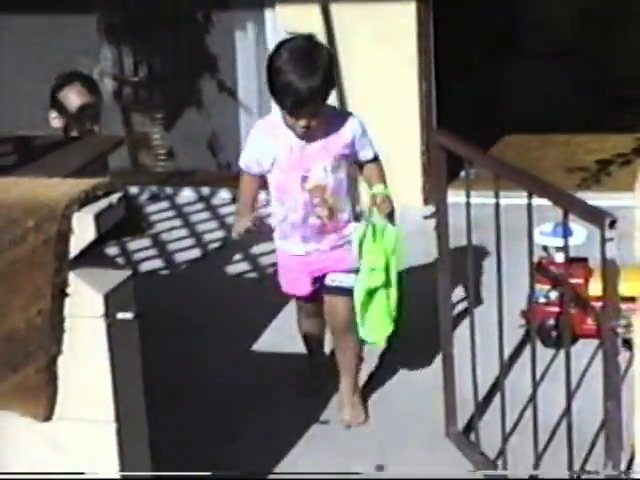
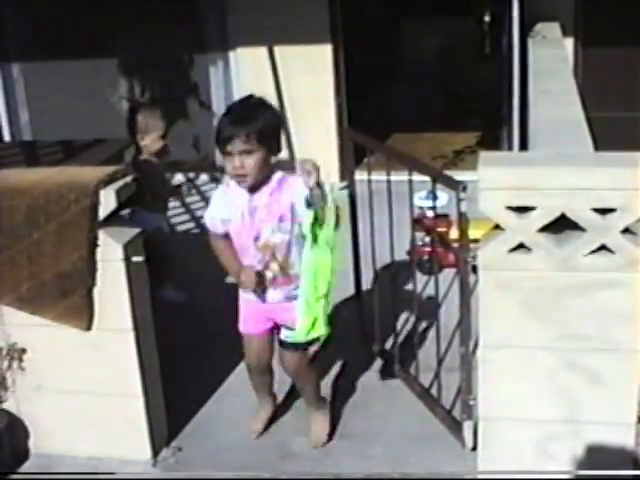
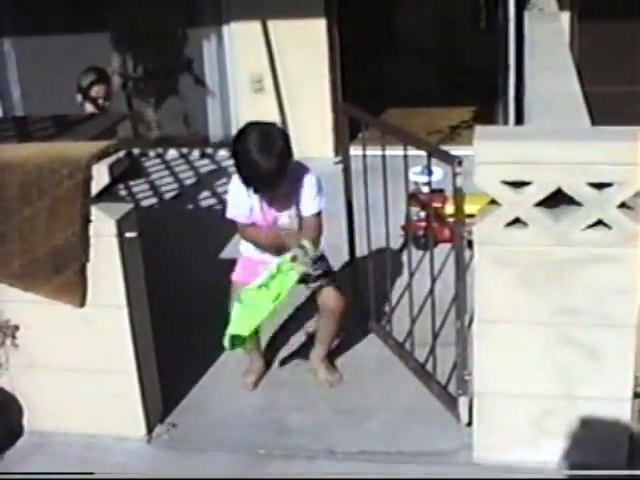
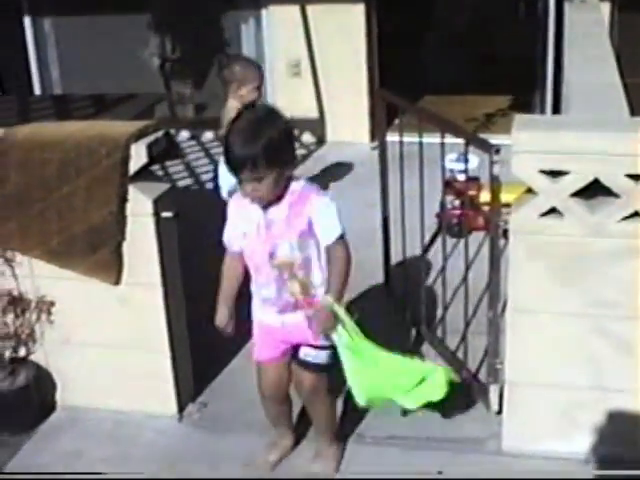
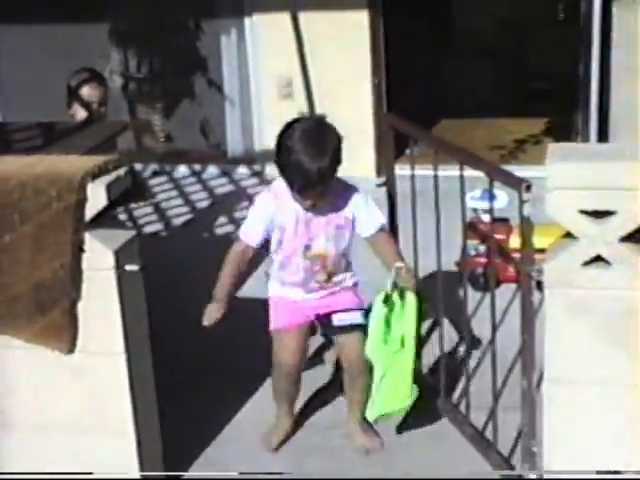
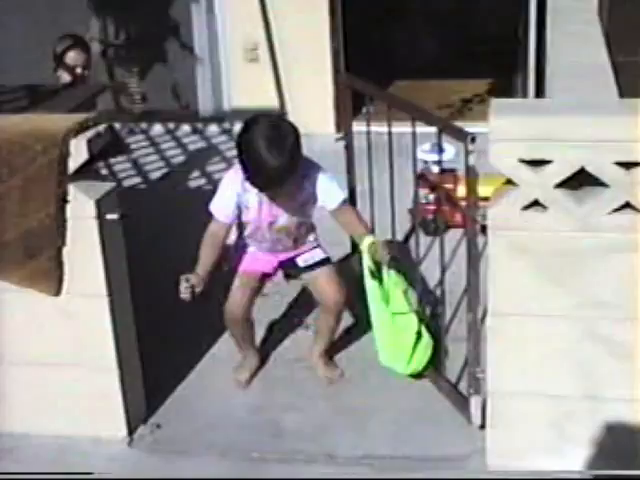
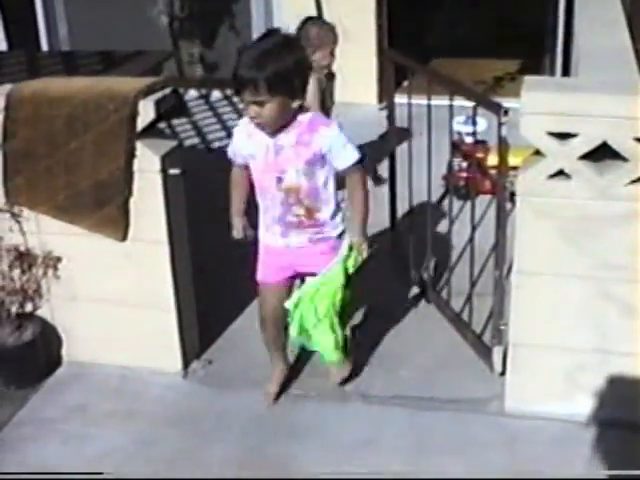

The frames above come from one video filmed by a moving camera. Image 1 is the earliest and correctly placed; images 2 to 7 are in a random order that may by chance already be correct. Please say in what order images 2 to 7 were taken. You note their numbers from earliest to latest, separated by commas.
5, 6, 3, 2, 4, 7
